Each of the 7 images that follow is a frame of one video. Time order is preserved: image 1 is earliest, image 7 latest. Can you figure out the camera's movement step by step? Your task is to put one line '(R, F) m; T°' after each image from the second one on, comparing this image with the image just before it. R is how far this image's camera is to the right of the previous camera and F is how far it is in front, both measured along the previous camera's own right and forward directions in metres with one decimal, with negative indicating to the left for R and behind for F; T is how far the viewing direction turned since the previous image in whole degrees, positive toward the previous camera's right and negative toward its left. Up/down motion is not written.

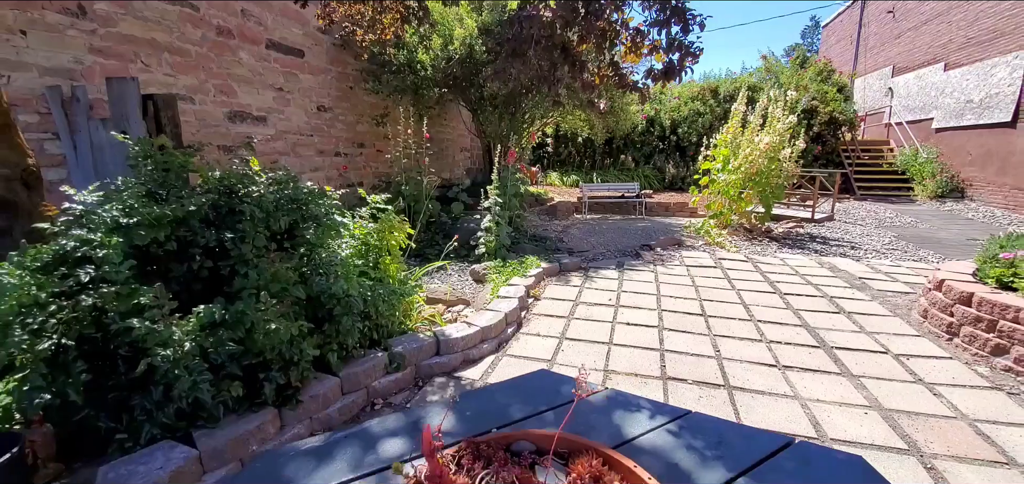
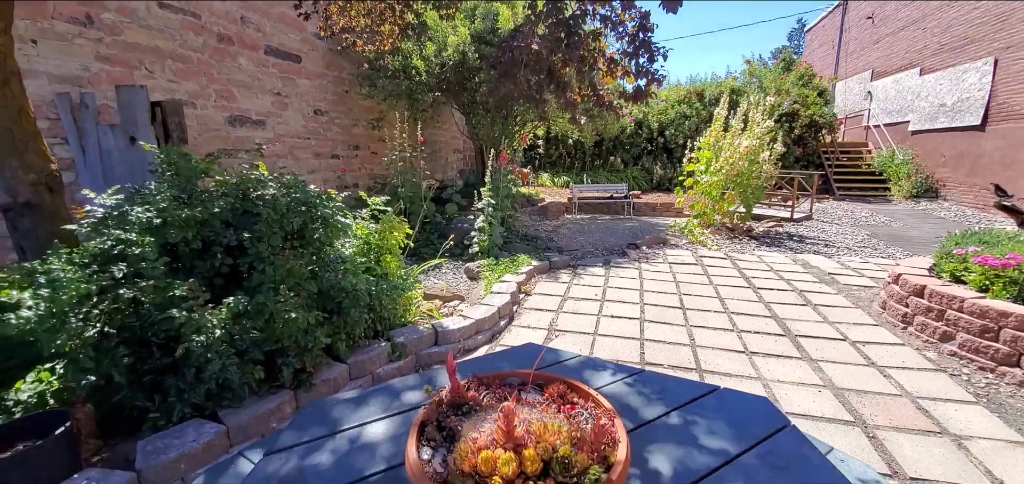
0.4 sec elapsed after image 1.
(0.0, -0.2) m; +1°
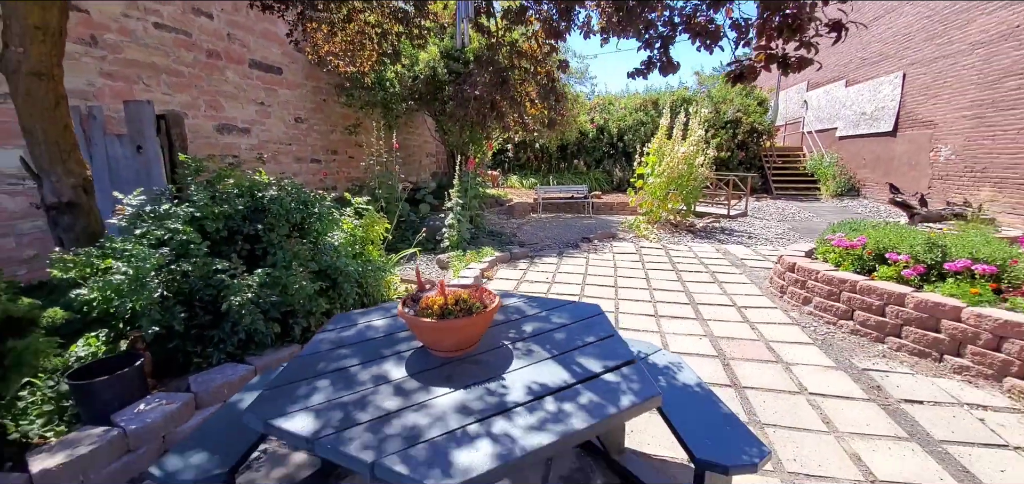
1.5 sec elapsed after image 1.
(+0.1, -0.5) m; +3°
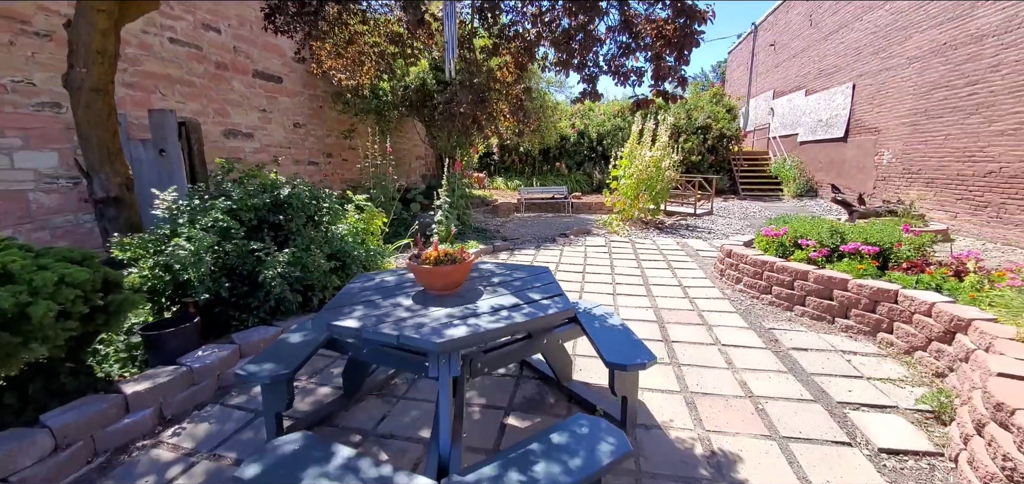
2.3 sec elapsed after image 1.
(+0.1, -0.5) m; +1°
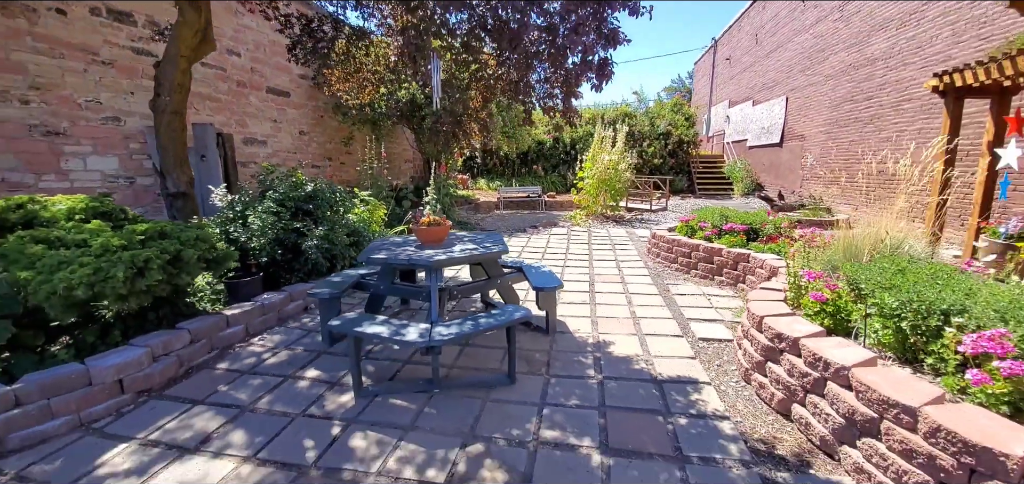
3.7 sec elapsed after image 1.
(+0.1, -1.0) m; +2°
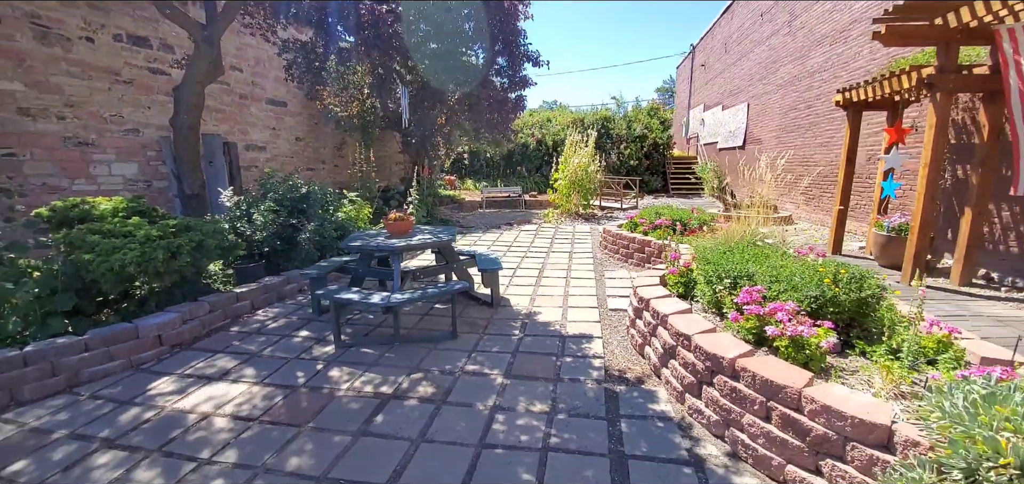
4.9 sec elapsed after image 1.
(+0.3, -0.7) m; 0°
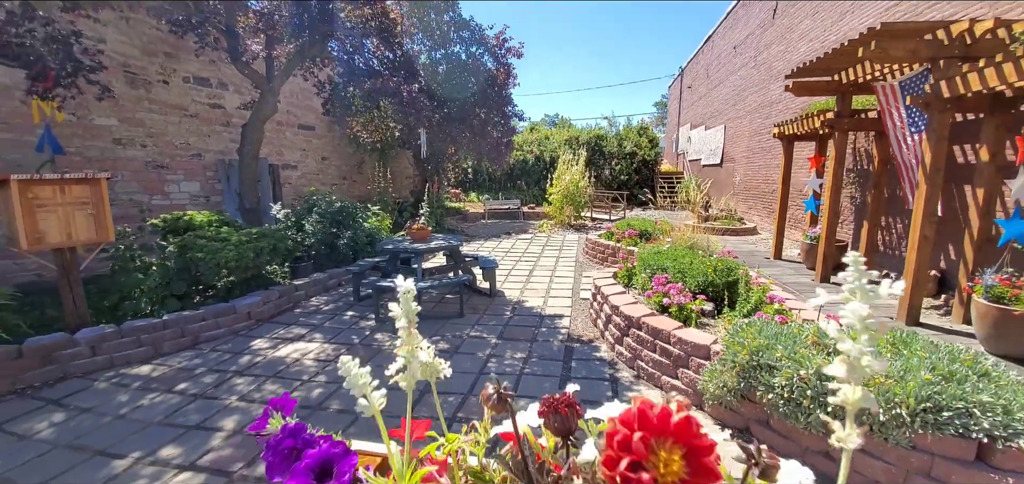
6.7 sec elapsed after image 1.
(+0.1, -1.0) m; 0°
